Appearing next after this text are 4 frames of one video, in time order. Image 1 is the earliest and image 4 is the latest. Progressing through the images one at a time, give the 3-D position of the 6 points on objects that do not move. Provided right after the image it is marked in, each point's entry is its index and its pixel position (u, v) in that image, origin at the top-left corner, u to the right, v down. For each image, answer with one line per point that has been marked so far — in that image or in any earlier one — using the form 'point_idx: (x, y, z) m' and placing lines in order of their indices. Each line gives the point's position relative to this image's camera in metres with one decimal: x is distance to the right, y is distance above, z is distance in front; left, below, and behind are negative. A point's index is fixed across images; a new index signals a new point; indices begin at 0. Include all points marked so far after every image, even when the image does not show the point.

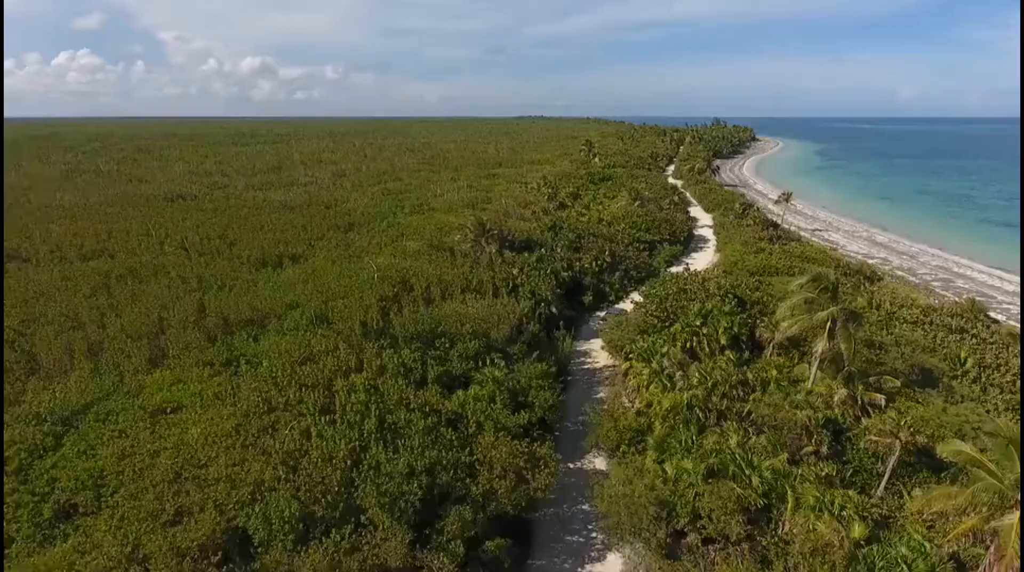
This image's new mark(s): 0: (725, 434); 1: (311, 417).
0: (+5.8, -4.1, +17.1) m
1: (-5.6, -3.7, +17.6) m
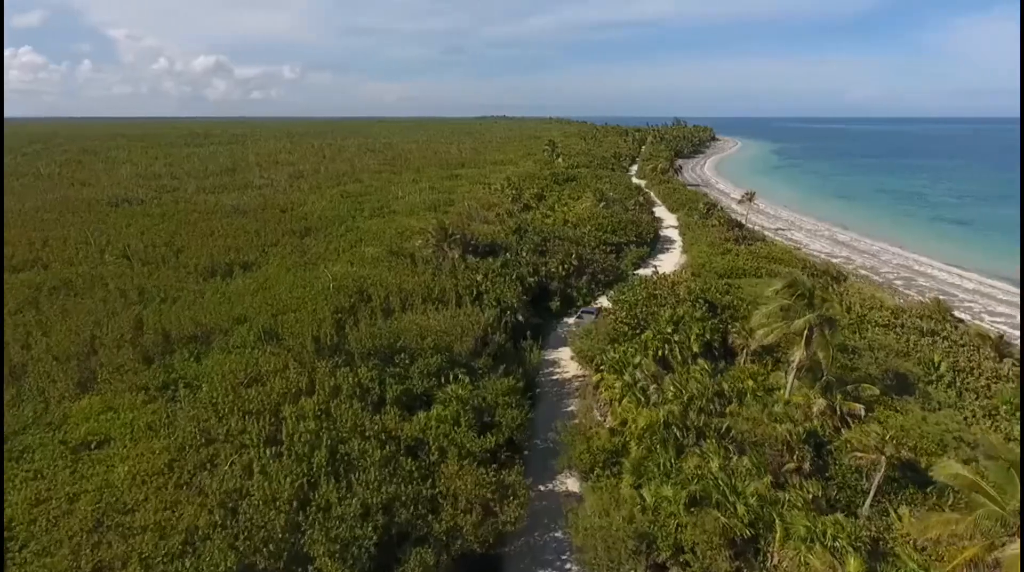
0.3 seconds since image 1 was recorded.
0: (+4.9, -4.3, +16.1) m
1: (-6.5, -4.1, +15.9) m
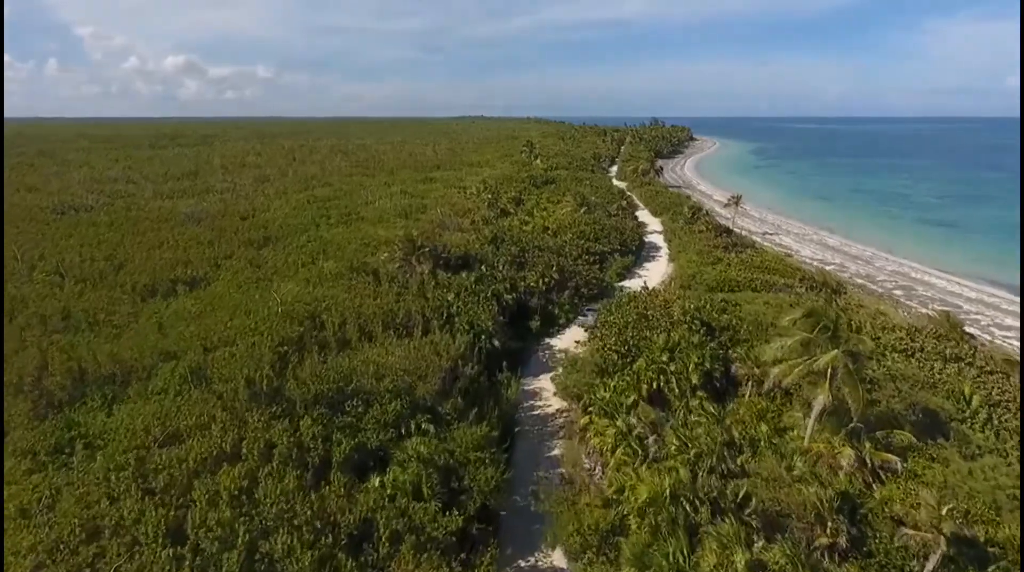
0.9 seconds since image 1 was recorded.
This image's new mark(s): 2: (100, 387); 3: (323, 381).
0: (+4.3, -5.1, +13.1) m
1: (-7.0, -5.0, +12.5) m
2: (-12.4, -3.1, +19.0) m
3: (-5.4, -2.8, +18.0) m
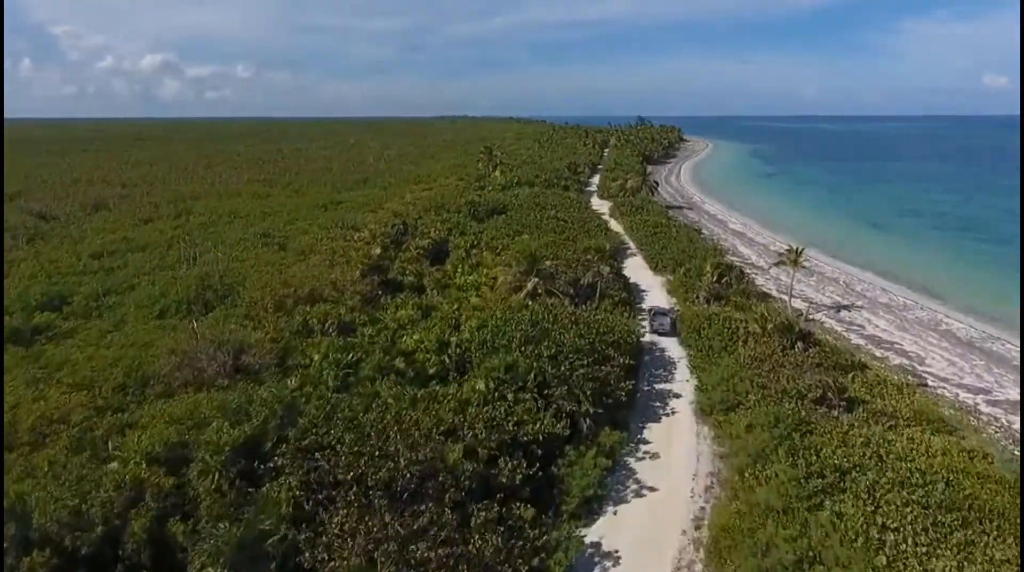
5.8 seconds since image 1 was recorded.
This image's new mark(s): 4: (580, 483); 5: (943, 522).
0: (0.0, -11.7, -11.5) m
1: (-11.3, -11.7, -12.3) m
2: (-16.8, -9.8, -5.9) m
3: (-9.8, -9.4, -6.8) m
4: (+1.9, -5.2, +17.1) m
5: (+10.0, -5.5, +14.7) m
